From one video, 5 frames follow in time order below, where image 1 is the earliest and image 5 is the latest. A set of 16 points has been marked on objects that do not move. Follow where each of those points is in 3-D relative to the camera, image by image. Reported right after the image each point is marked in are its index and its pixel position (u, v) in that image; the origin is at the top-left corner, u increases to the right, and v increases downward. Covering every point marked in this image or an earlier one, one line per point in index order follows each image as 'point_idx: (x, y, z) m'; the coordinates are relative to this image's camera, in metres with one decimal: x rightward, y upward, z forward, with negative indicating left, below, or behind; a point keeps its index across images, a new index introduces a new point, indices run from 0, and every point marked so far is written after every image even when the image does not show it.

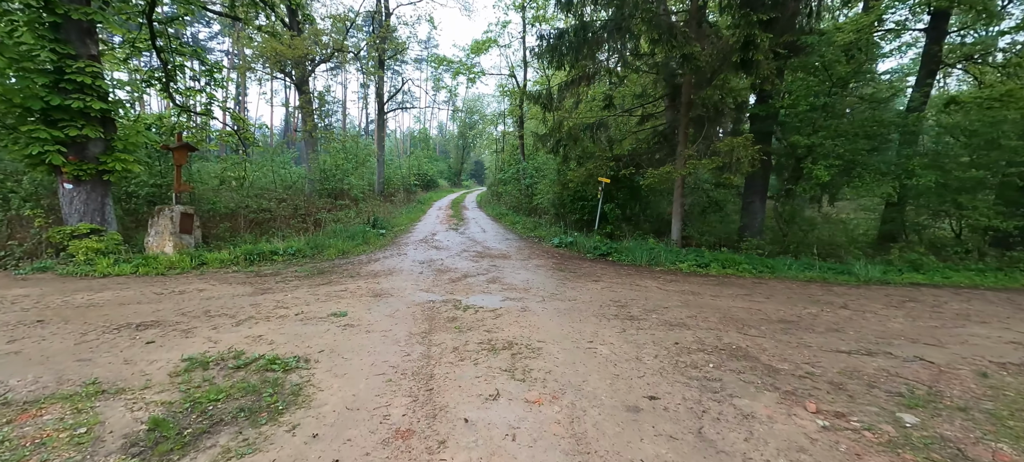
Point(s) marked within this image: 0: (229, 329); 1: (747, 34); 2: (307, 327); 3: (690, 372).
0: (-3.4, -1.2, +4.8) m
1: (+4.5, +3.7, +7.6) m
2: (-2.5, -1.2, +4.9) m
3: (+1.4, -1.1, +3.2) m
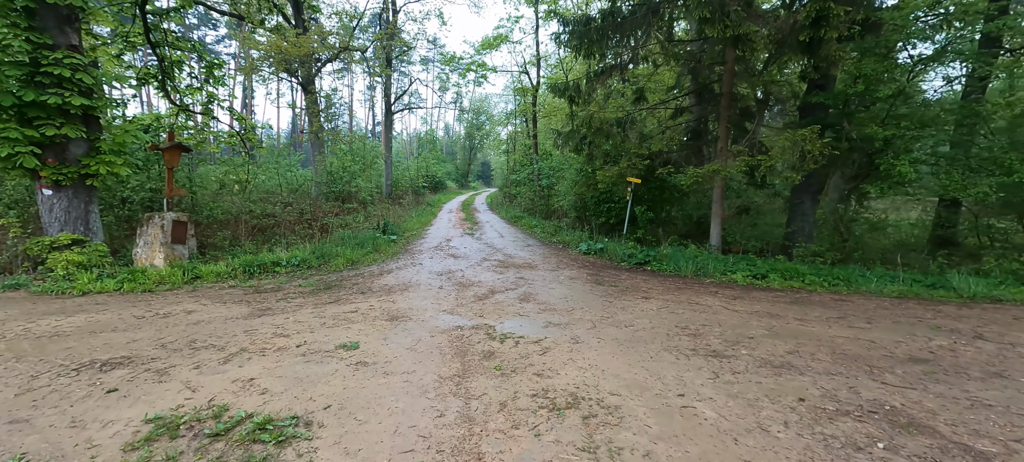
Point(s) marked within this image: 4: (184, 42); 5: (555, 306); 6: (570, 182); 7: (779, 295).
0: (-2.9, -1.3, +3.9) m
1: (+5.0, +3.6, +6.6) m
2: (-2.0, -1.3, +3.9) m
3: (+1.9, -1.2, +2.2) m
4: (-9.4, +5.4, +11.6) m
5: (+0.6, -1.0, +5.6) m
6: (+2.0, +1.7, +14.2) m
7: (+4.0, -1.0, +6.1) m
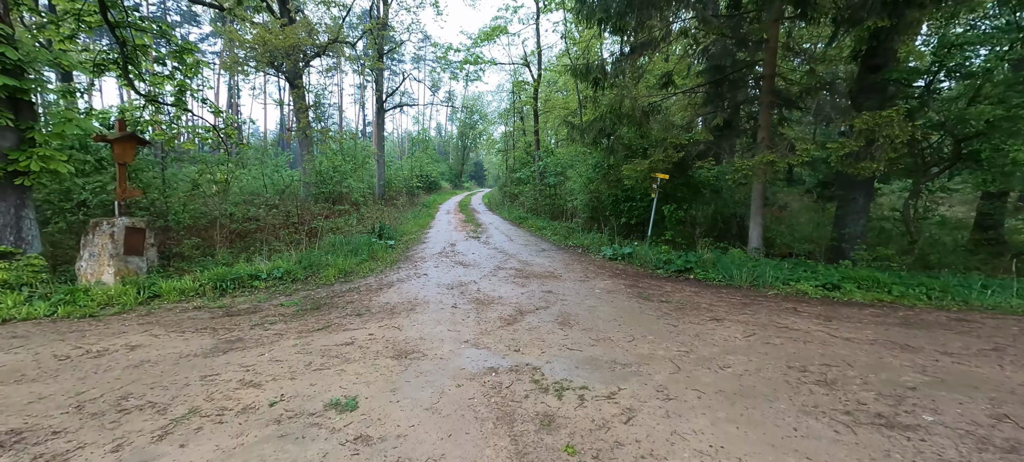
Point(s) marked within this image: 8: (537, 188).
0: (-2.4, -1.4, +2.6) m
1: (+5.3, +3.6, +5.5) m
2: (-1.5, -1.4, +2.7) m
3: (+2.4, -1.3, +1.0) m
4: (-9.1, +5.2, +10.2) m
5: (+1.0, -1.1, +4.4) m
6: (+2.3, +1.6, +13.0) m
7: (+4.4, -1.0, +4.9) m
8: (+1.2, +2.0, +19.3) m
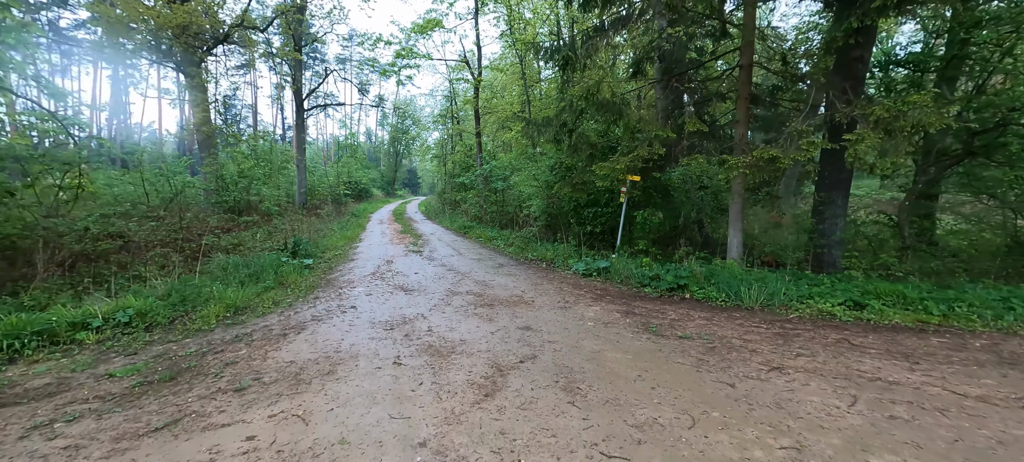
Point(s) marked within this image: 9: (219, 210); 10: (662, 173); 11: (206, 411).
0: (-2.2, -1.6, +0.5) m
1: (+4.9, +3.5, +4.6) m
2: (-1.3, -1.6, +0.7) m
3: (+2.8, -1.3, -0.3) m
4: (-10.2, +4.8, +7.1) m
5: (+0.9, -1.2, +2.8) m
6: (+0.8, +1.4, +11.5) m
7: (+4.2, -1.1, +3.8) m
8: (-1.3, +1.6, +17.6) m
9: (-10.3, +0.8, +14.1) m
10: (+3.3, +1.3, +9.0) m
11: (-2.4, -1.4, +3.2) m
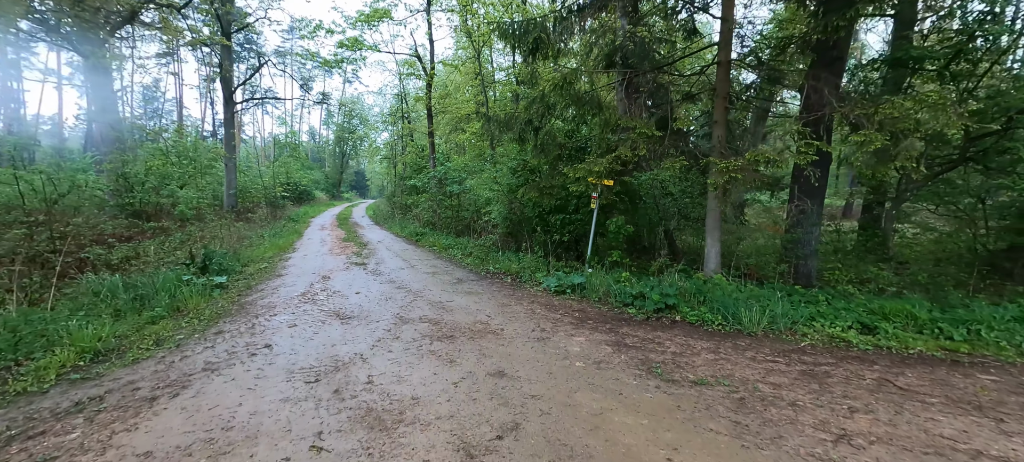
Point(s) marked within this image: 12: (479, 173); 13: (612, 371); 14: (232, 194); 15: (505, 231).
0: (-1.9, -1.7, -0.8) m
1: (+4.6, +3.4, +4.1) m
2: (-1.1, -1.7, -0.5) m
3: (+3.1, -1.4, -1.0) m
4: (-10.6, +4.6, +4.8) m
5: (+0.9, -1.4, +1.8) m
6: (-0.3, +1.1, +10.5) m
7: (+4.0, -1.2, +3.2) m
8: (-3.1, +1.3, +16.3) m
9: (-11.6, +0.5, +11.8) m
10: (+2.5, +1.1, +8.3) m
11: (-2.5, -1.5, +1.8) m
12: (-1.1, +1.9, +13.2) m
13: (+0.9, -1.3, +3.7) m
14: (-13.5, +1.8, +19.4) m
15: (-0.2, 0.0, +10.8) m
